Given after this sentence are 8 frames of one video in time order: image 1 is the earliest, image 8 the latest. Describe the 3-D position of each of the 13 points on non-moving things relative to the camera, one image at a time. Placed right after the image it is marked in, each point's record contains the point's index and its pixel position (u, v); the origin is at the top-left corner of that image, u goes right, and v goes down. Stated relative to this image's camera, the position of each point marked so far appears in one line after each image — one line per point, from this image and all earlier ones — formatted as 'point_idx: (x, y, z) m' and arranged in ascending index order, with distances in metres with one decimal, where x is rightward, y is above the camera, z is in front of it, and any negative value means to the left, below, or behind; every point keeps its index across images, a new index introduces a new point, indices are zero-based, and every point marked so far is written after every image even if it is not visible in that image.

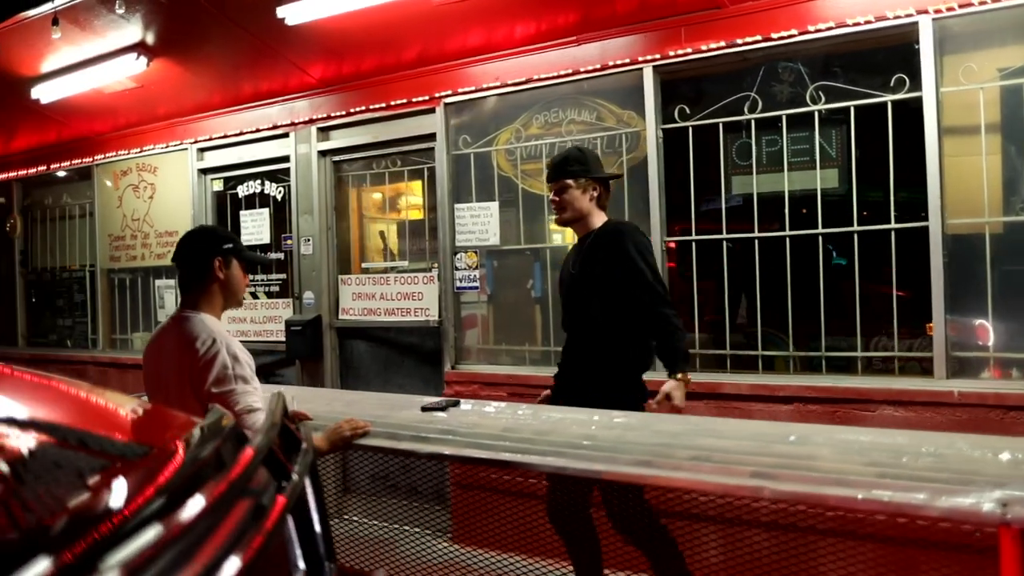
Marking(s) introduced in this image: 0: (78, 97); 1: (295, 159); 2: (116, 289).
0: (-3.8, +1.7, +6.8) m
1: (-1.7, +1.0, +6.3) m
2: (-3.7, -0.1, +7.5) m
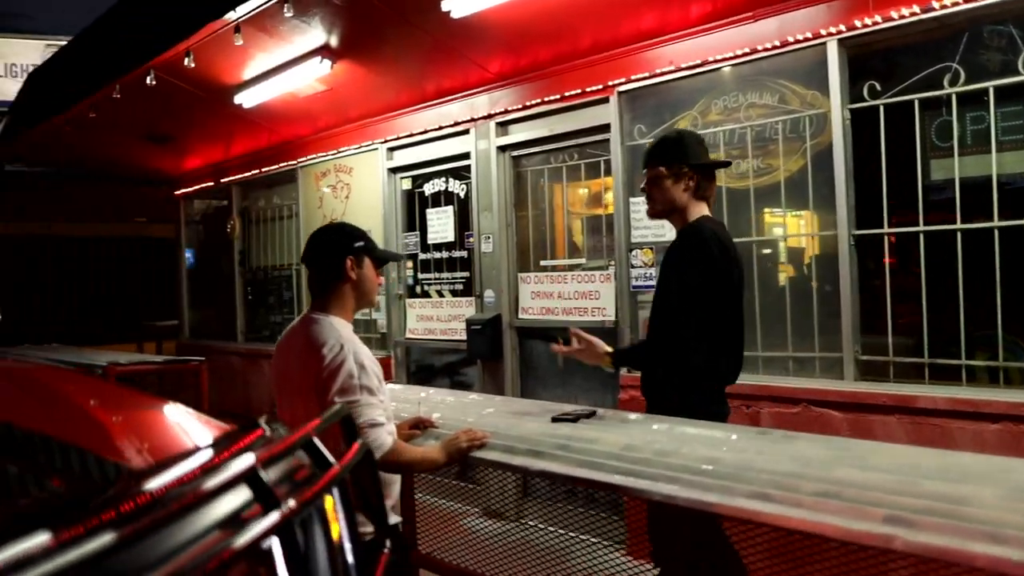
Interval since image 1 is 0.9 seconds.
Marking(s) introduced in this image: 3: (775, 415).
0: (-2.2, +1.8, +7.5) m
1: (-0.3, +1.1, +6.4) m
2: (-1.9, 0.0, +8.1) m
3: (+1.4, -0.7, +4.5) m
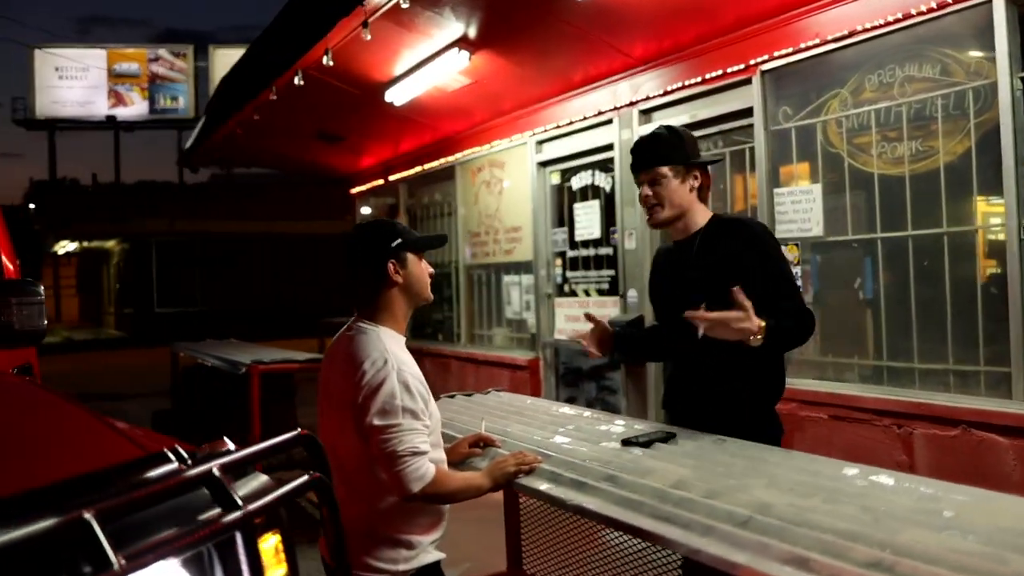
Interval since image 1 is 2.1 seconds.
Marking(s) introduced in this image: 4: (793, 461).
0: (-0.8, +1.8, +7.6) m
1: (+0.8, +1.1, +6.2) m
2: (-0.4, 0.0, +8.2) m
3: (+2.0, -0.7, +3.9) m
4: (+0.9, -0.5, +2.5) m
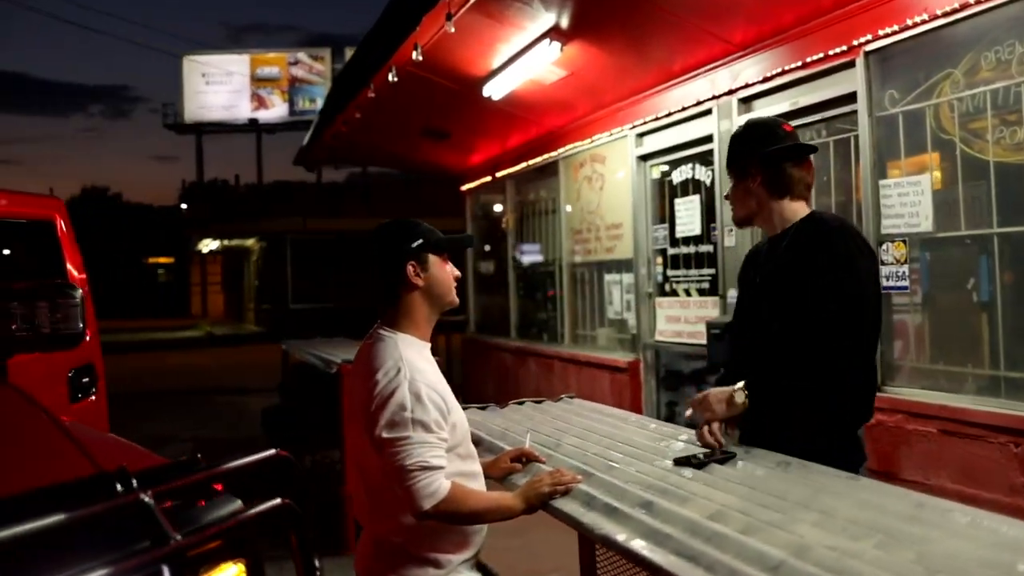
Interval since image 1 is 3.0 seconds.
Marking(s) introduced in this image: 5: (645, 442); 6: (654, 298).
0: (+0.1, +1.8, +7.6) m
1: (+1.5, +1.1, +5.9) m
2: (+0.7, +0.1, +8.1) m
3: (+2.3, -0.7, +3.4) m
4: (+0.9, -0.6, +2.2) m
5: (+0.5, -0.6, +3.0) m
6: (+1.2, -0.1, +6.8) m
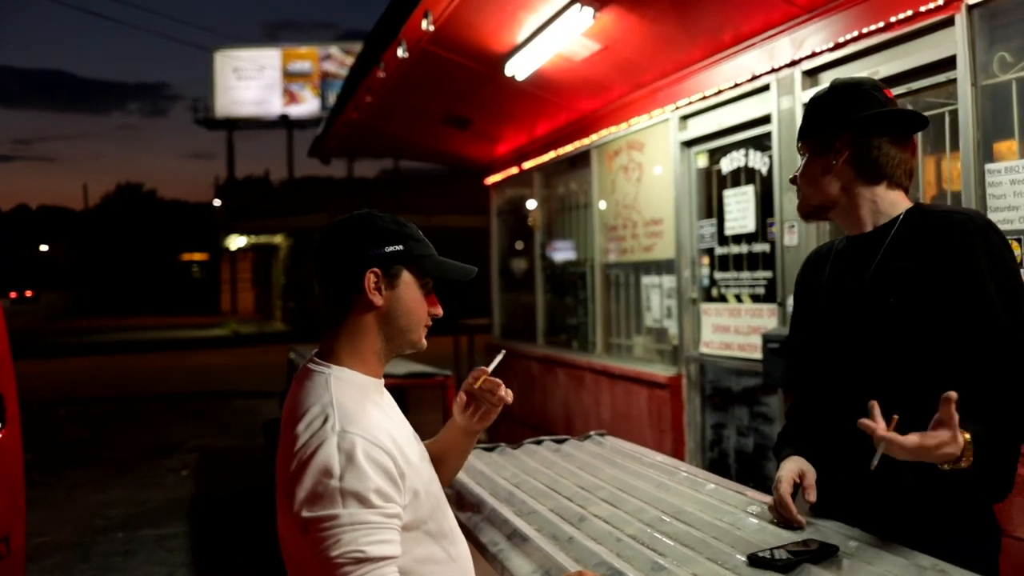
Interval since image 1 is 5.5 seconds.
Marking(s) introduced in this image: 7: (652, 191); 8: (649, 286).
0: (+0.3, +1.8, +6.8) m
1: (+1.6, +1.1, +5.0) m
2: (+0.9, 0.0, +7.3) m
3: (+2.4, -0.8, +2.5) m
4: (+0.9, -0.6, +1.4) m
5: (+0.5, -0.6, +2.2) m
6: (+1.4, -0.1, +6.0) m
7: (+1.1, +0.8, +6.6) m
8: (+1.1, 0.0, +6.7) m
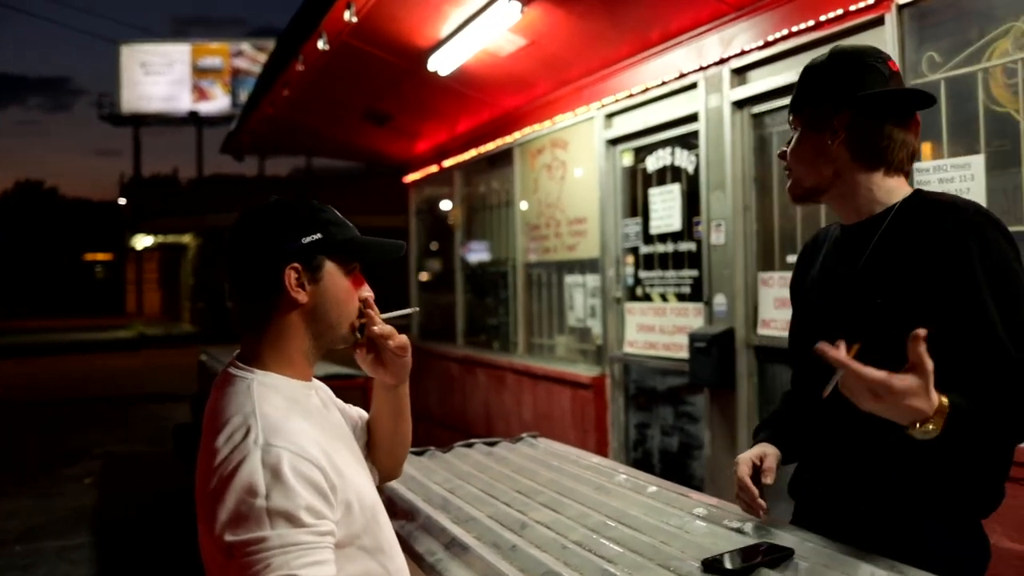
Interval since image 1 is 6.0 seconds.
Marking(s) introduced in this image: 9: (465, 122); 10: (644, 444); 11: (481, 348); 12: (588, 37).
0: (-0.3, +1.8, +6.6) m
1: (+1.2, +1.1, +5.0) m
2: (+0.2, 0.0, +7.2) m
3: (+2.1, -0.8, +2.6) m
4: (+0.9, -0.6, +1.3) m
5: (+0.3, -0.6, +2.1) m
6: (+0.8, -0.1, +5.9) m
7: (+0.5, +0.8, +6.6) m
8: (+0.5, 0.0, +6.6) m
9: (-0.5, +1.6, +7.9) m
10: (+0.9, -1.1, +5.8) m
11: (-0.3, -0.6, +8.0) m
12: (+0.5, +1.7, +5.6) m
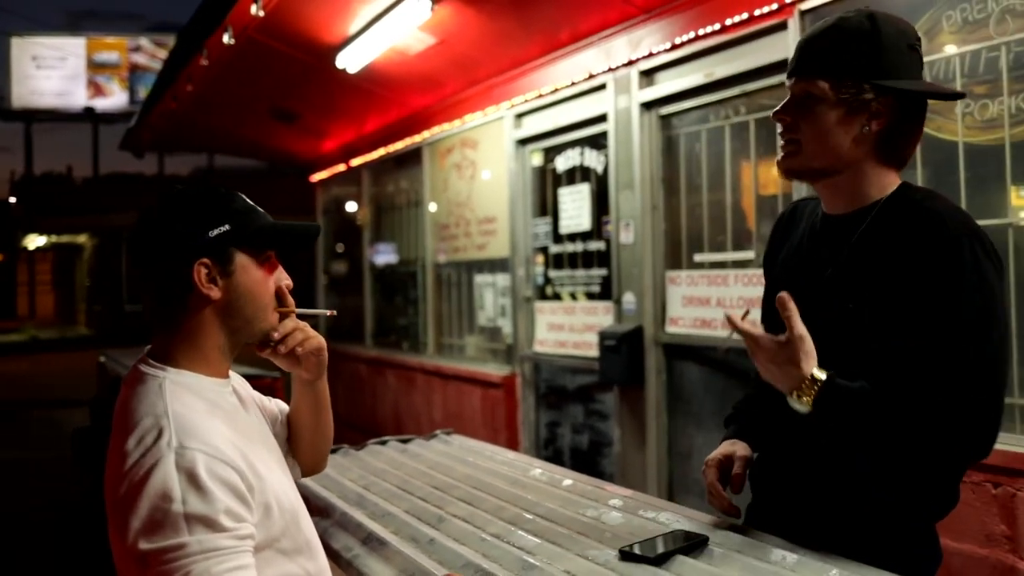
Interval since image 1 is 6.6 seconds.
0: (-1.0, +1.8, +6.5) m
1: (+0.6, +1.1, +5.1) m
2: (-0.6, 0.0, +7.1) m
3: (+1.8, -0.7, +2.8) m
4: (+0.7, -0.6, +1.4) m
5: (+0.1, -0.6, +2.1) m
6: (+0.2, -0.1, +5.9) m
7: (-0.2, +0.8, +6.5) m
8: (-0.2, 0.0, +6.6) m
9: (-1.3, +1.6, +7.8) m
10: (+0.3, -1.1, +5.8) m
11: (-1.2, -0.6, +7.9) m
12: (-0.1, +1.7, +5.6) m
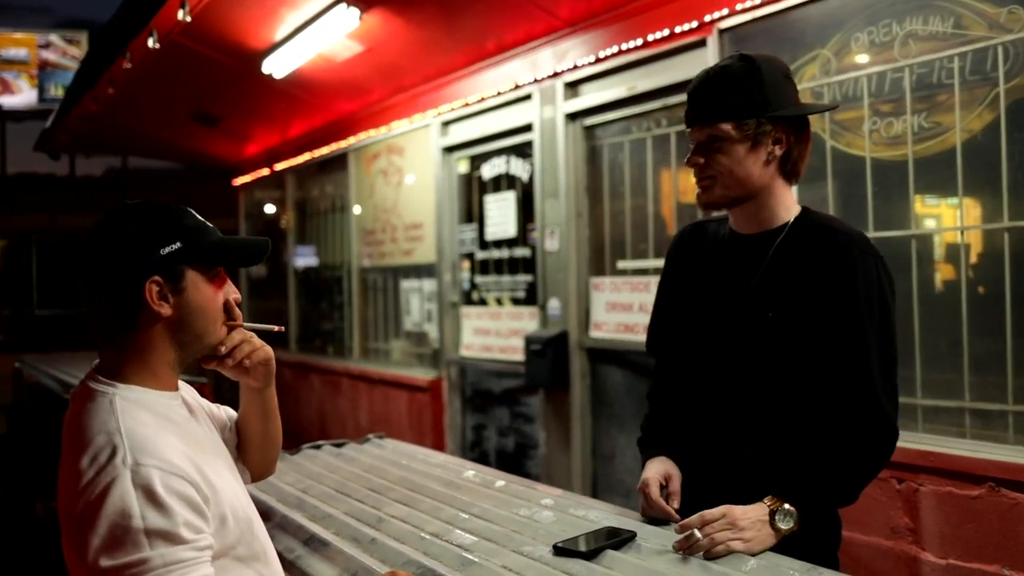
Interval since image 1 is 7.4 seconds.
0: (-1.6, +1.8, +6.5) m
1: (+0.2, +1.0, +5.2) m
2: (-1.2, 0.0, +7.1) m
3: (+1.6, -0.8, +3.0) m
4: (+0.6, -0.6, +1.5) m
5: (0.0, -0.6, +2.1) m
6: (-0.4, -0.1, +6.0) m
7: (-0.8, +0.8, +6.6) m
8: (-0.8, 0.0, +6.6) m
9: (-2.0, +1.6, +7.7) m
10: (-0.2, -1.2, +5.9) m
11: (-1.9, -0.6, +7.8) m
12: (-0.6, +1.7, +5.6) m
